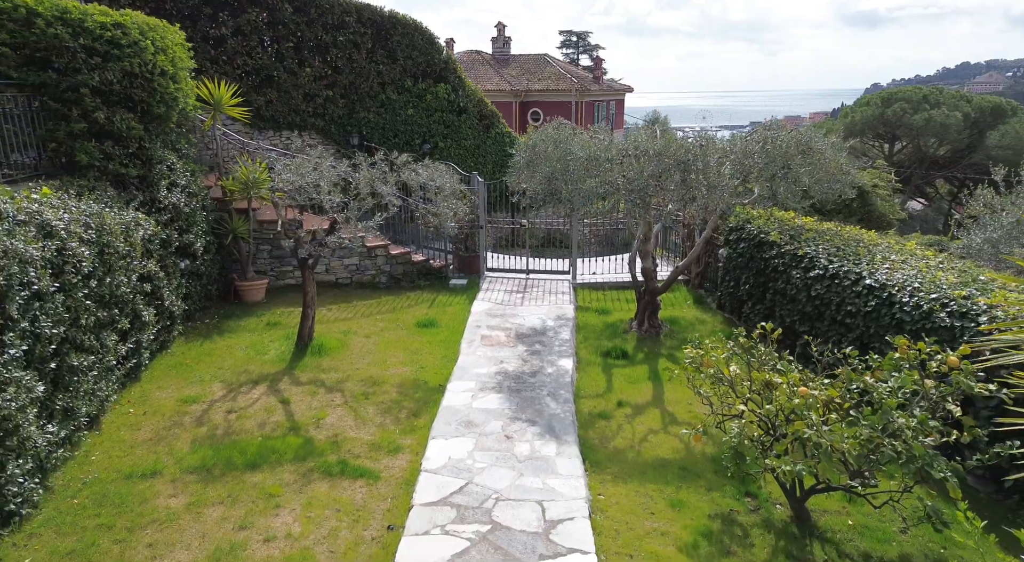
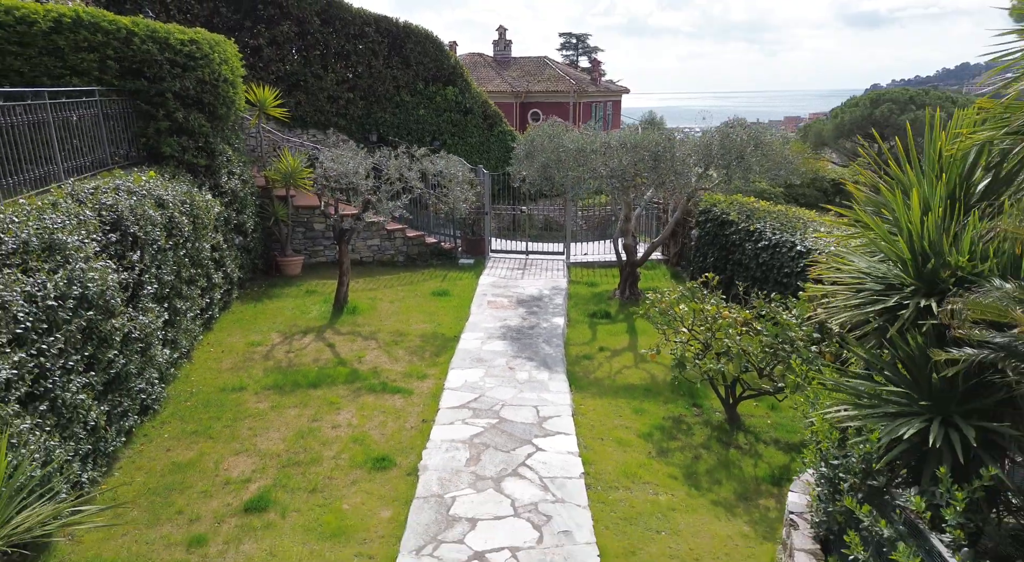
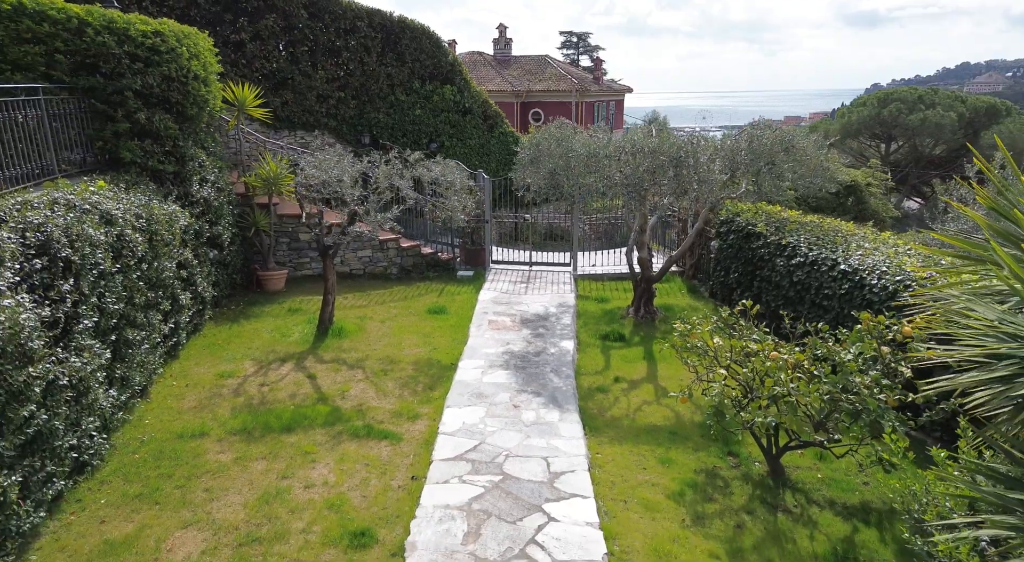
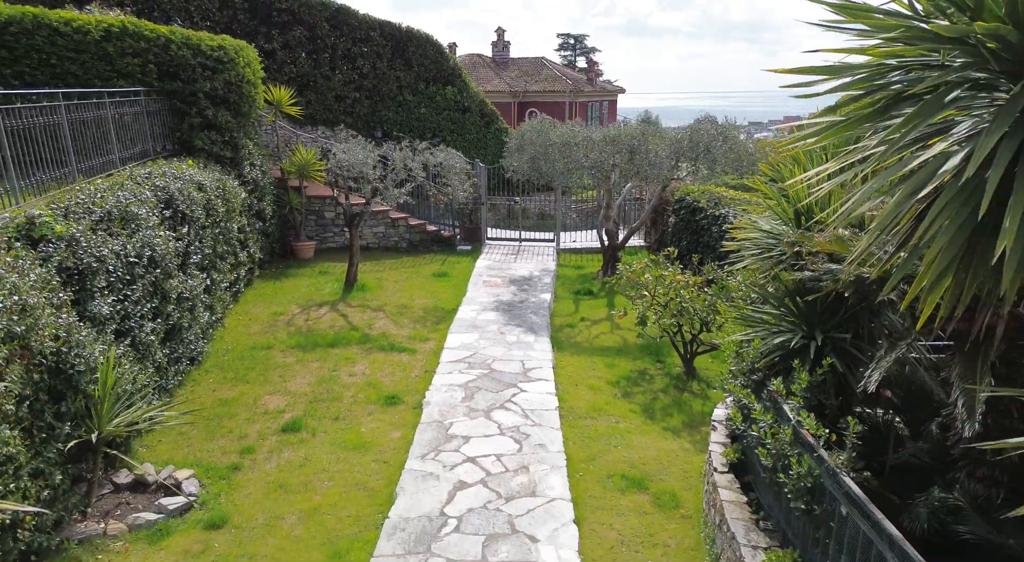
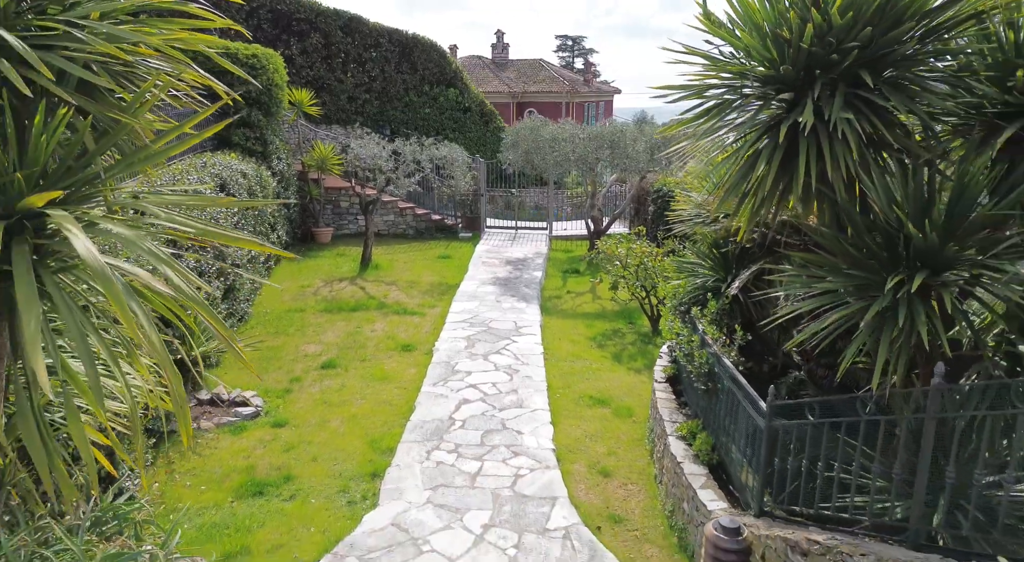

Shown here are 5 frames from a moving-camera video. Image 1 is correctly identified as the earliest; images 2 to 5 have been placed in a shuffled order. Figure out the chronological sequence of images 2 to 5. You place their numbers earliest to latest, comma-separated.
3, 2, 4, 5
